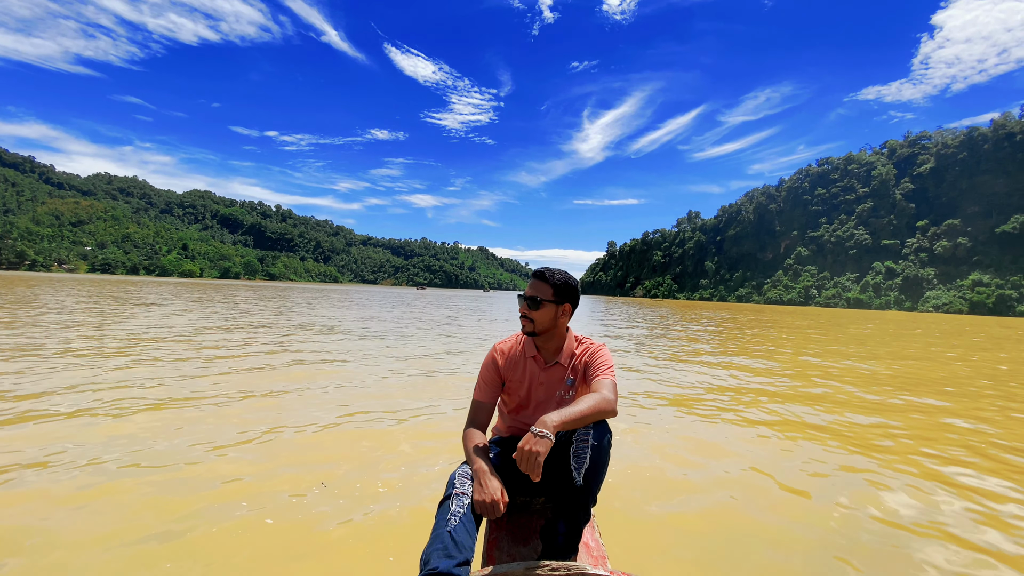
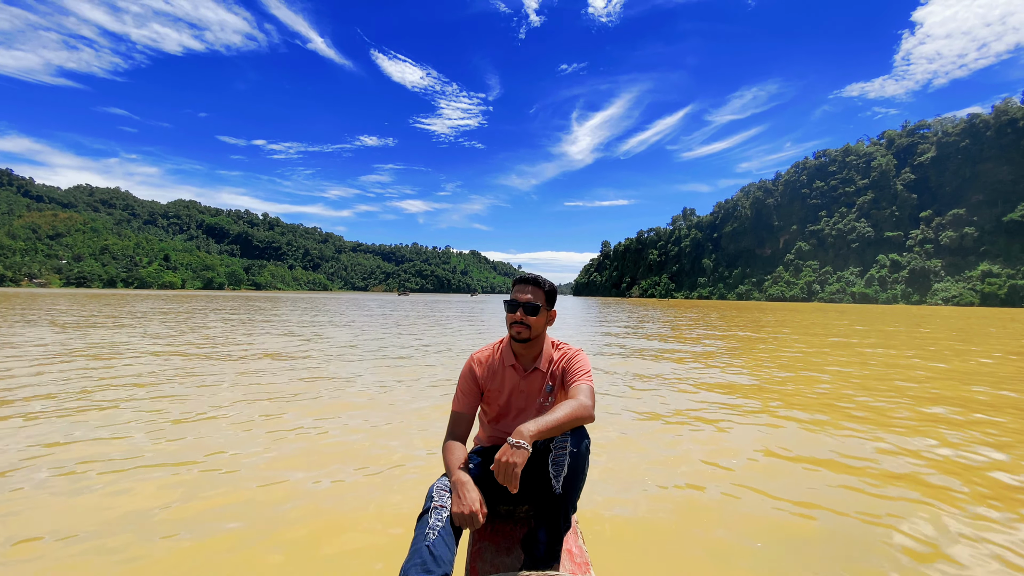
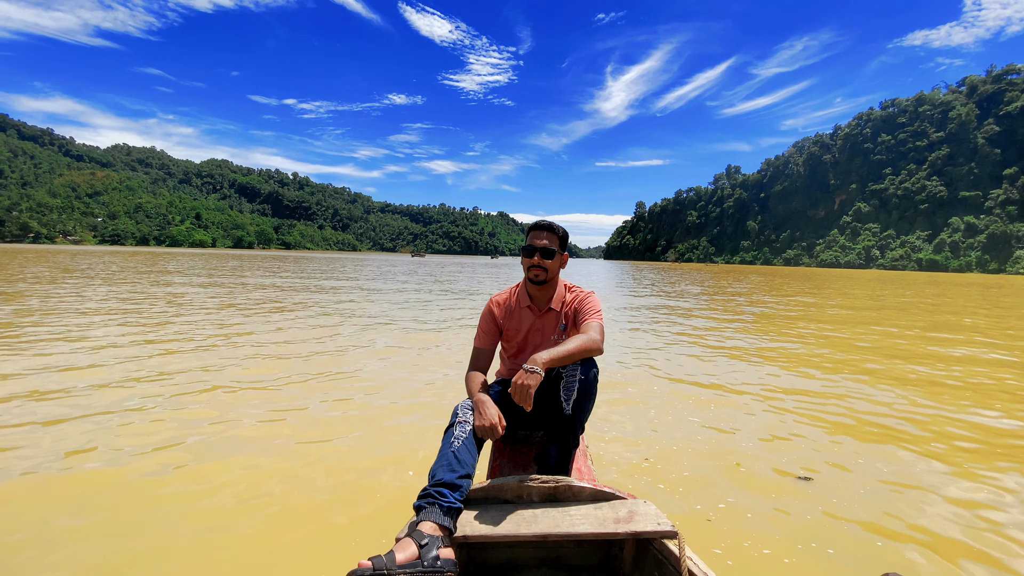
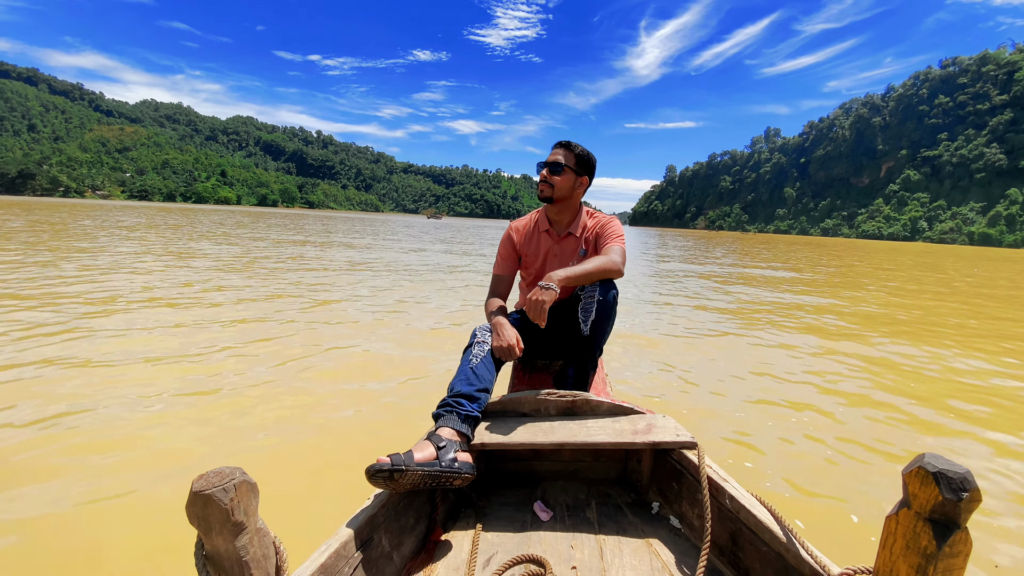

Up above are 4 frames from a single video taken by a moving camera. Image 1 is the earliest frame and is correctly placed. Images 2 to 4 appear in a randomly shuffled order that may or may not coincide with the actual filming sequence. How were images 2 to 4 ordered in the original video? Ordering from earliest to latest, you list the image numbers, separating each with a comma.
2, 3, 4
